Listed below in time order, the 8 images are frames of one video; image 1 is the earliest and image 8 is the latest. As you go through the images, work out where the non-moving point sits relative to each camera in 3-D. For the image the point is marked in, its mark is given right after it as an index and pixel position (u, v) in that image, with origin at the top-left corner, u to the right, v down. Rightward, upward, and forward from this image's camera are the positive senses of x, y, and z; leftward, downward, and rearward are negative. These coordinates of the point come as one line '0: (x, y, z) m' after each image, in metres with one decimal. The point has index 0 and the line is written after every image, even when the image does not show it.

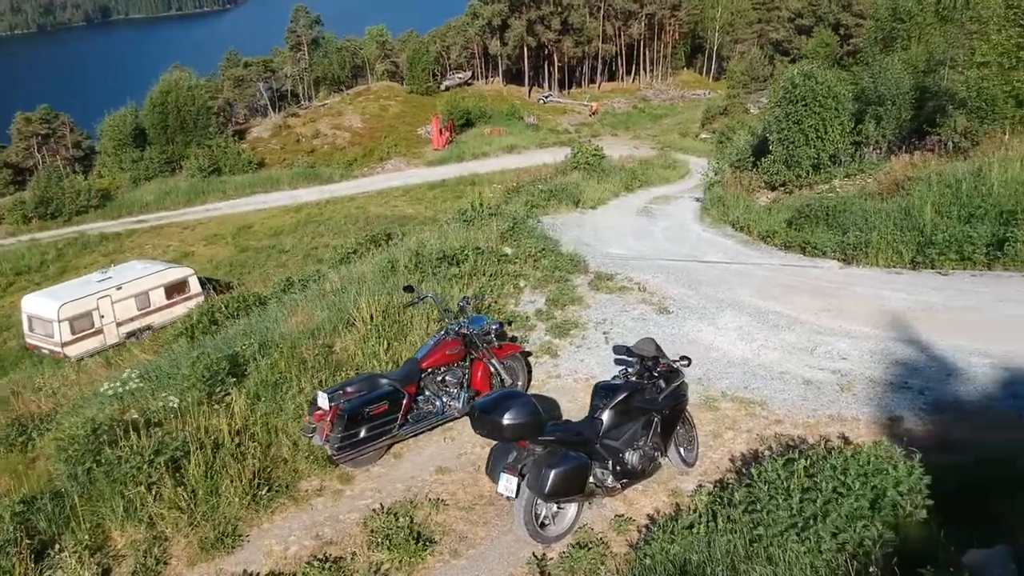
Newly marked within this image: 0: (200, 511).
0: (-1.9, -1.3, +6.0) m
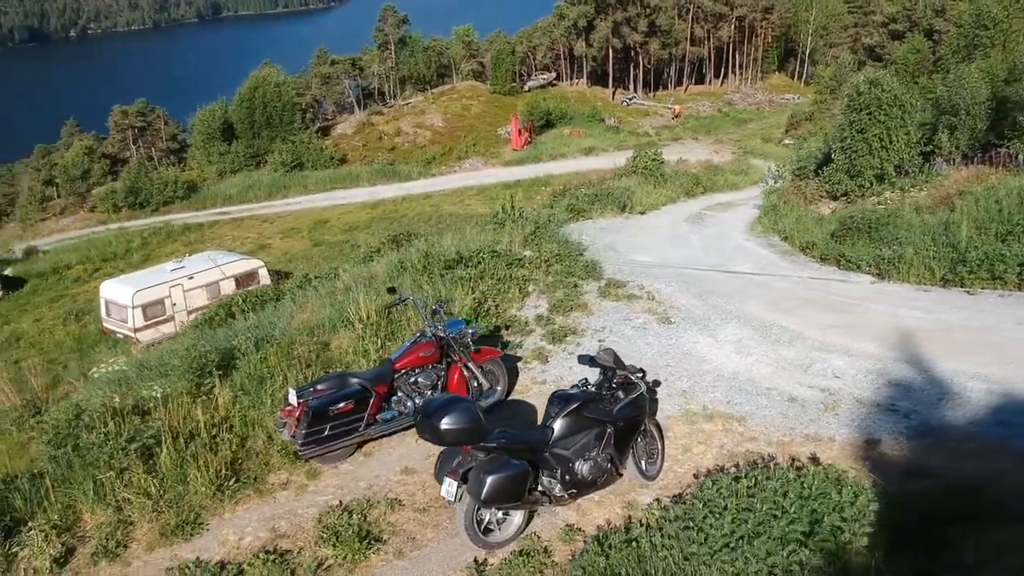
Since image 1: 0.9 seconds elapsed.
0: (-2.2, -1.3, +6.2) m
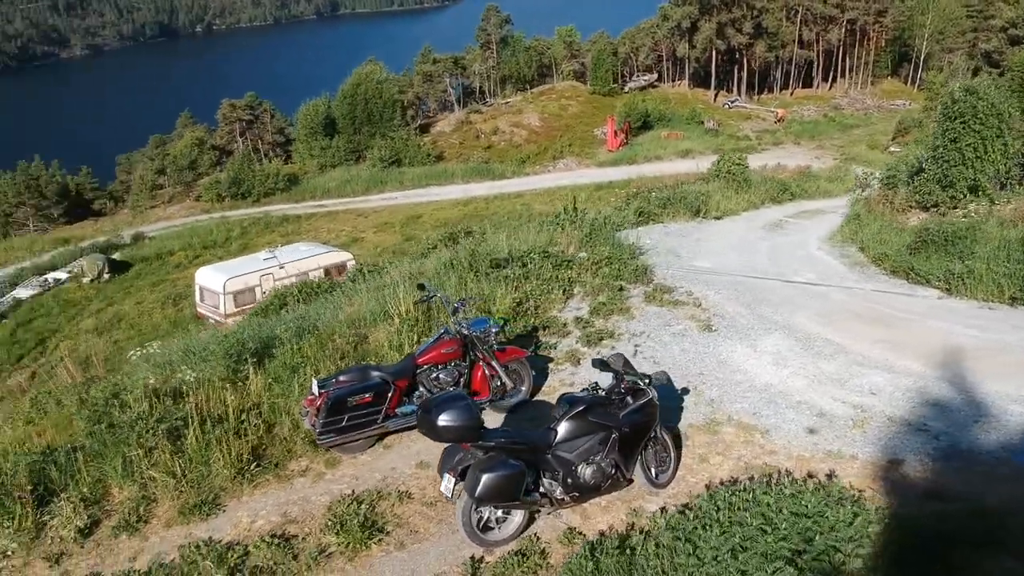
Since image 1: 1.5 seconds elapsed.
0: (-2.1, -1.2, +6.5) m
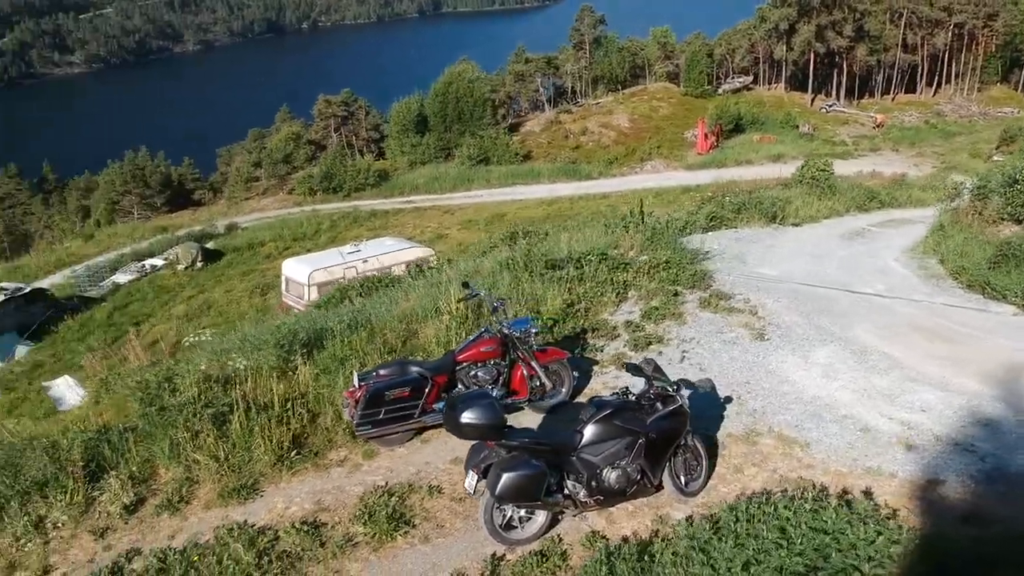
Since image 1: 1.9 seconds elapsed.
0: (-1.9, -1.2, +6.7) m
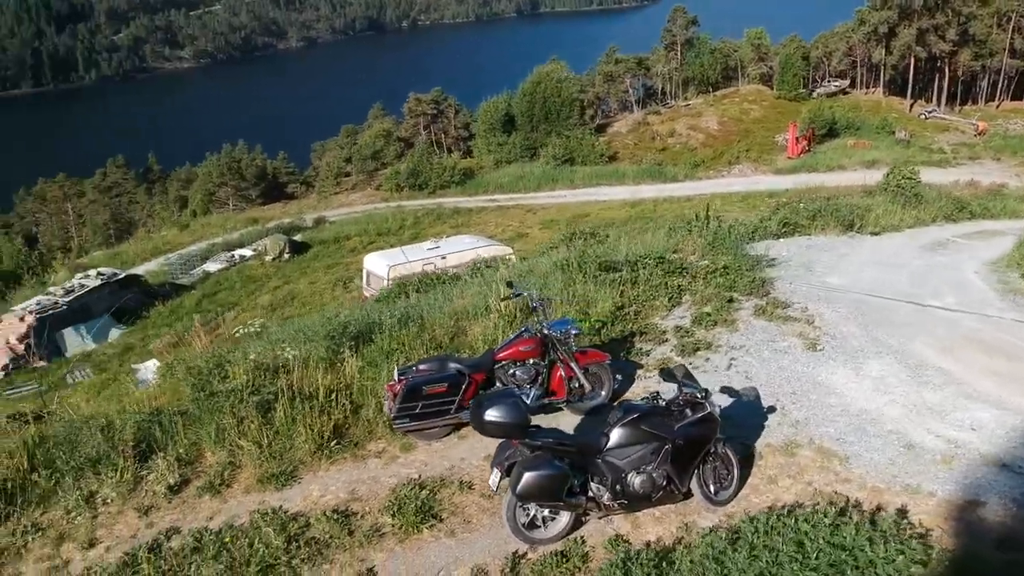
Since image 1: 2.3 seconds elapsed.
0: (-1.7, -1.1, +6.9) m
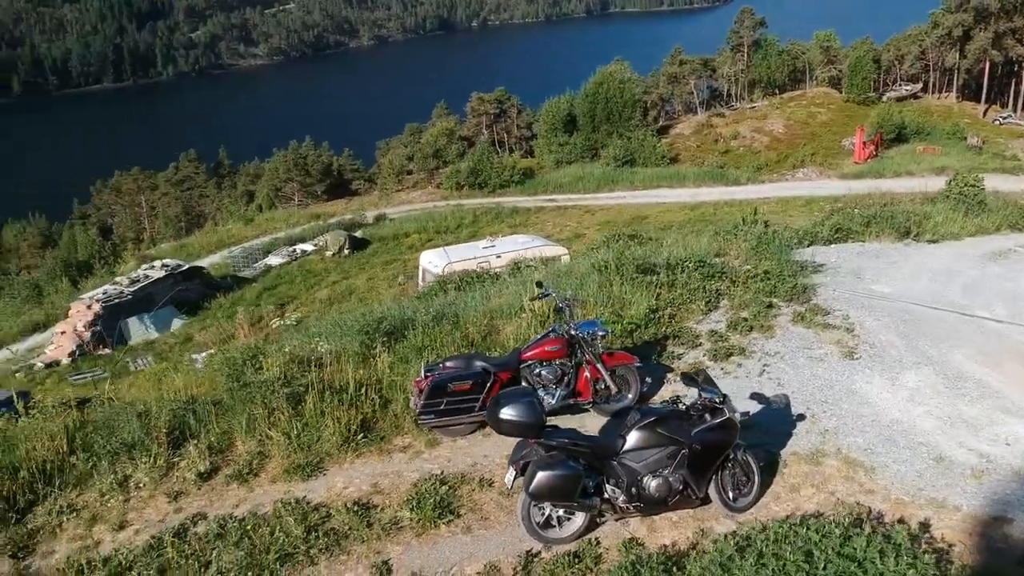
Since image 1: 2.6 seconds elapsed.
0: (-1.5, -1.1, +7.1) m
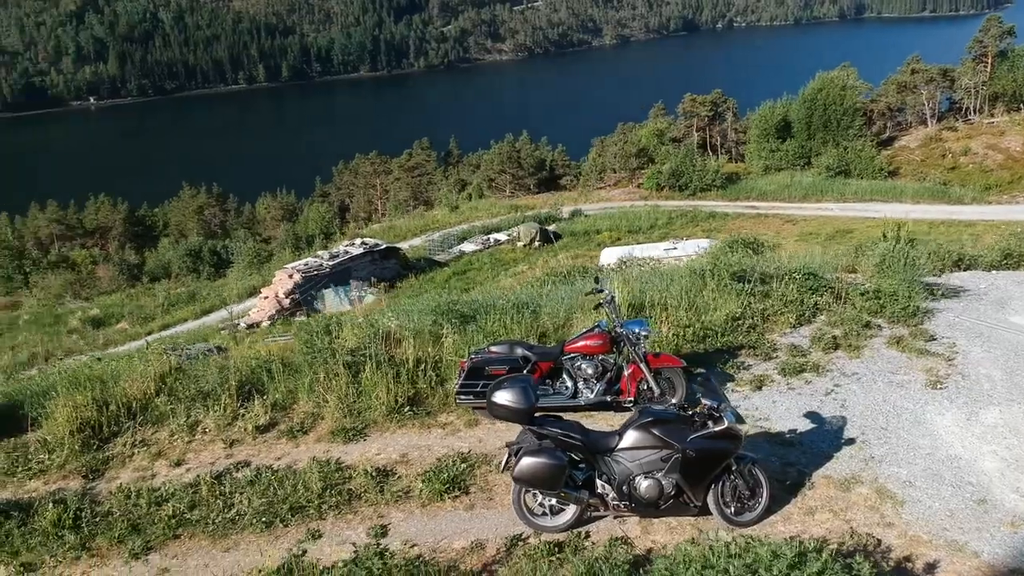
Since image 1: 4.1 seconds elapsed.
0: (-1.2, -0.9, +7.5) m
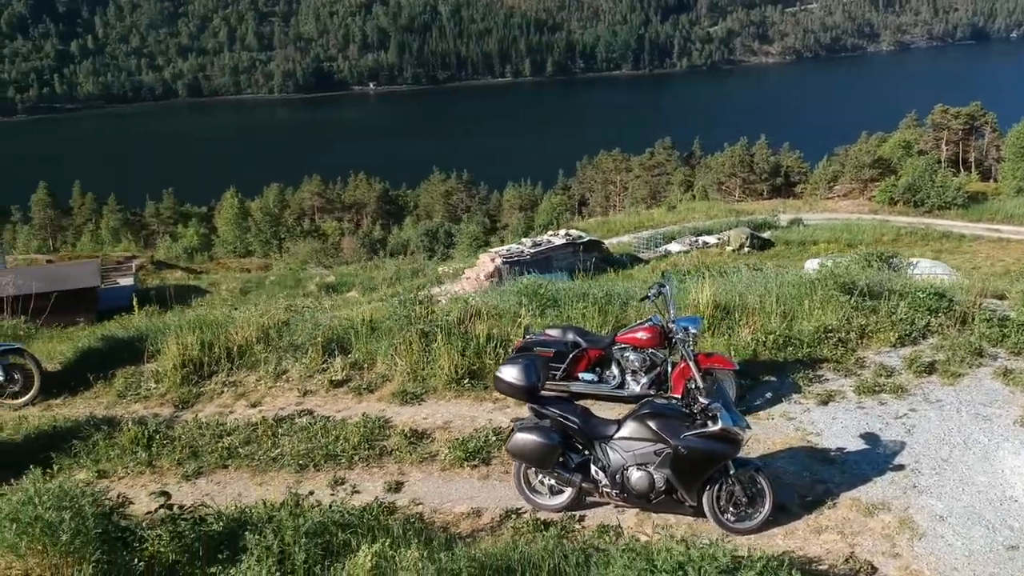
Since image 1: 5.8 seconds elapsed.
0: (-0.7, -0.7, +7.9) m
